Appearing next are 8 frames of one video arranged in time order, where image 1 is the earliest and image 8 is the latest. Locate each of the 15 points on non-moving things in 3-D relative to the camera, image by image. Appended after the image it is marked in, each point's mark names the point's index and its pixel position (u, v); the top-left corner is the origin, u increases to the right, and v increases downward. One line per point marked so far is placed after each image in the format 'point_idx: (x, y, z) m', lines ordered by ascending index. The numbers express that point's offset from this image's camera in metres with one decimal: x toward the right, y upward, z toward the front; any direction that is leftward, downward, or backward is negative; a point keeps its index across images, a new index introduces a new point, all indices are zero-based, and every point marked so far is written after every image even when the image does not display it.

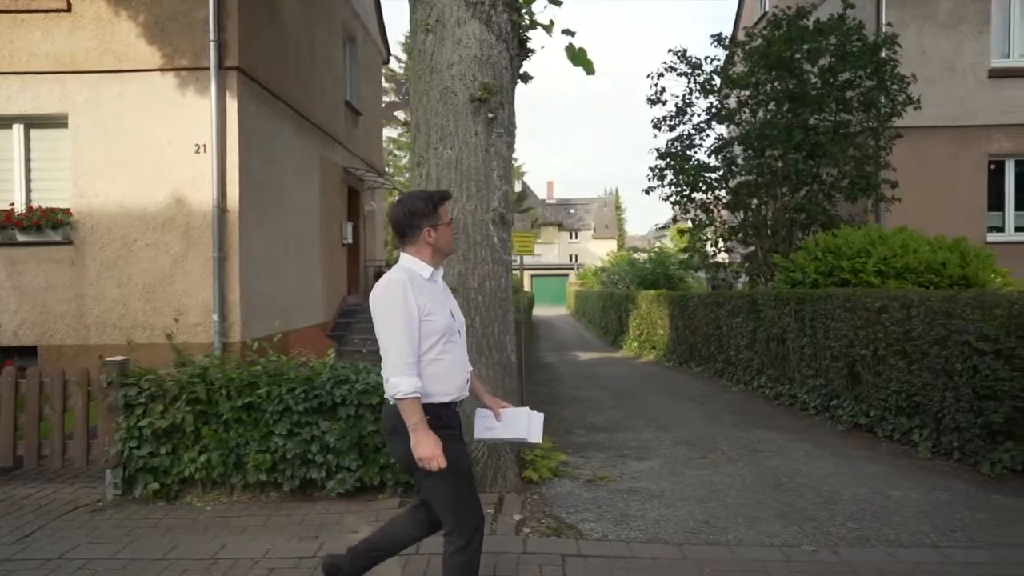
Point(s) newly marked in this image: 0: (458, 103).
0: (-0.5, +1.7, +5.6) m
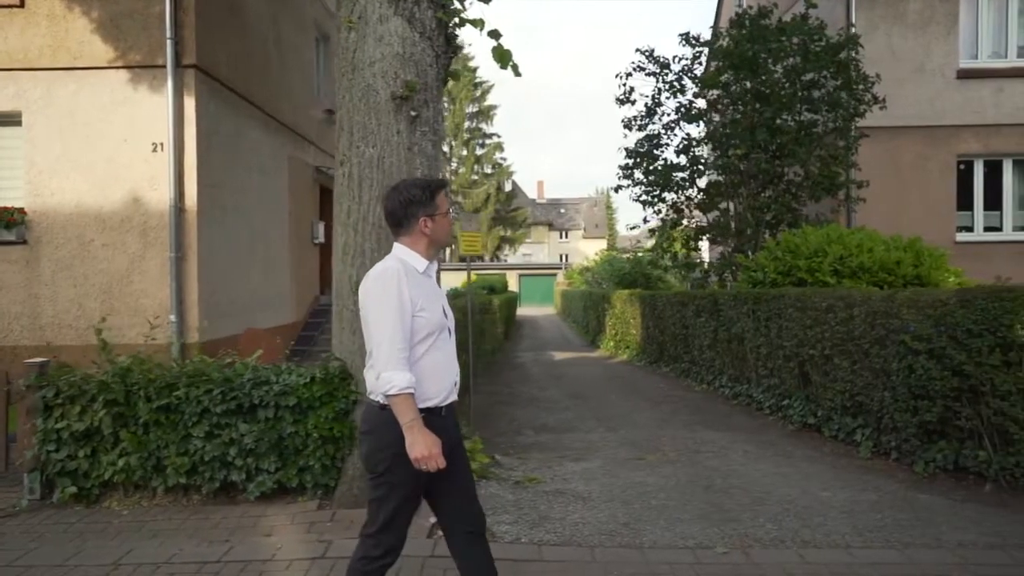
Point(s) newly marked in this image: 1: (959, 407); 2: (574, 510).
0: (-1.2, +1.7, +5.5) m
1: (+4.4, -1.2, +6.0) m
2: (+0.5, -1.9, +5.4) m
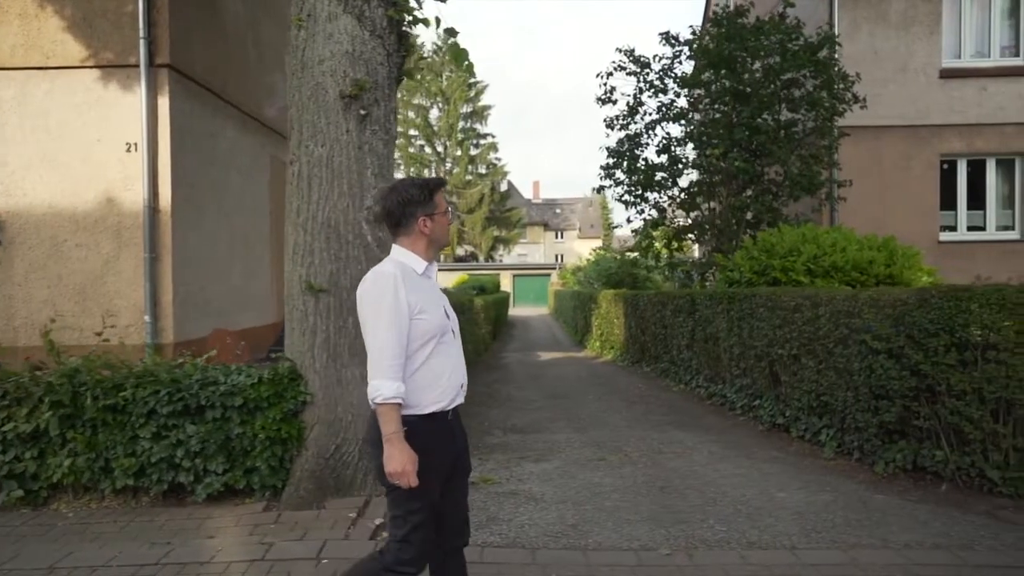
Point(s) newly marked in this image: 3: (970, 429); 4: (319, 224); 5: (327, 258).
0: (-1.6, +1.7, +5.5) m
1: (+4.0, -1.1, +6.0) m
2: (+0.1, -1.9, +5.3) m
3: (+4.2, -1.3, +5.7) m
4: (-1.7, +0.6, +5.5) m
5: (-1.7, +0.3, +5.5) m
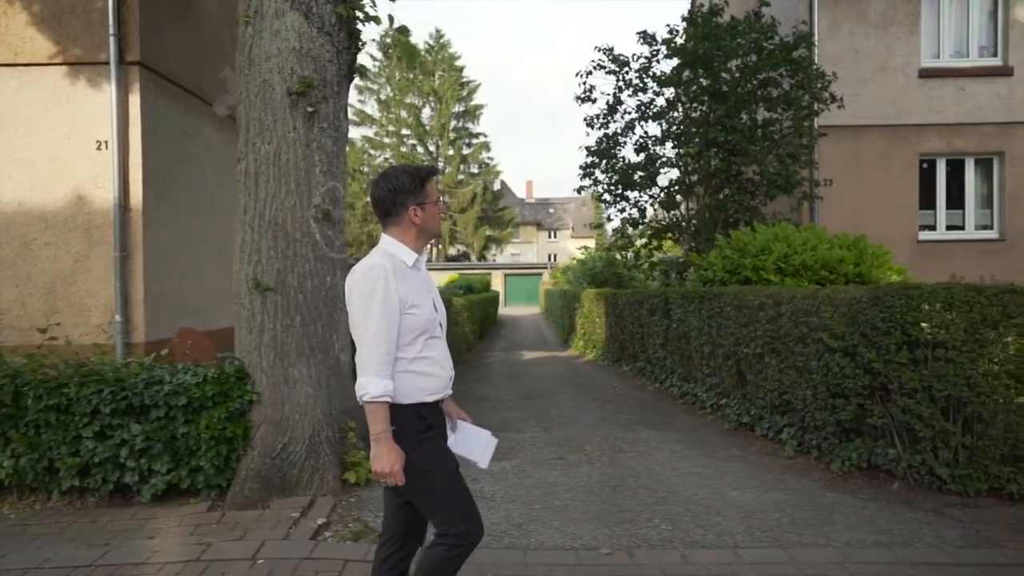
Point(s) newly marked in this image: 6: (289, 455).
0: (-2.1, +1.7, +5.4) m
1: (+3.5, -1.1, +6.0) m
2: (-0.4, -1.9, +5.3) m
3: (+3.8, -1.3, +5.7) m
4: (-2.2, +0.6, +5.5) m
5: (-2.1, +0.3, +5.5) m
6: (-1.9, -1.5, +5.3) m
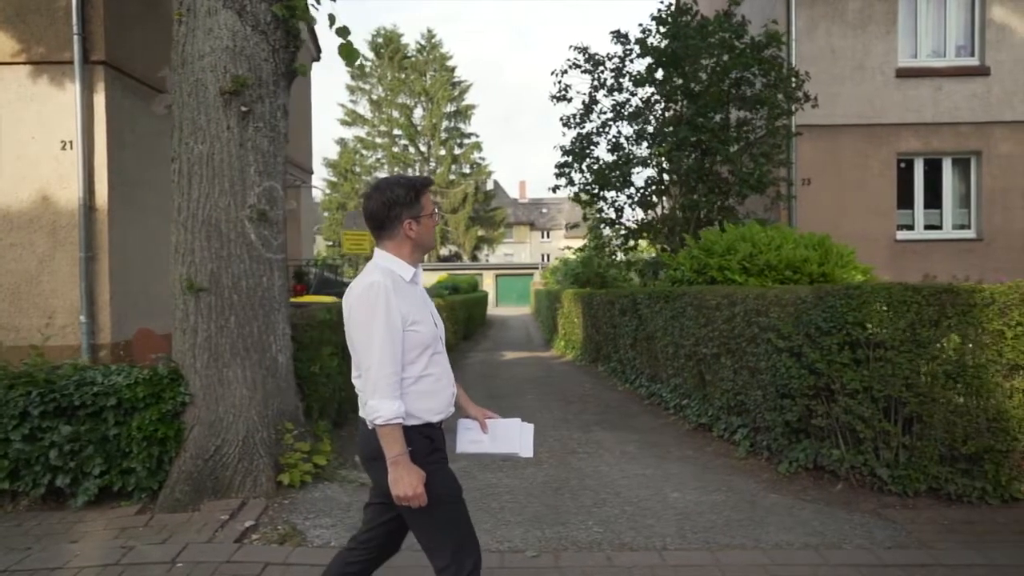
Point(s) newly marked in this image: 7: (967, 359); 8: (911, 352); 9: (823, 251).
0: (-2.7, +1.7, +5.4) m
1: (+2.9, -1.1, +6.0) m
2: (-0.9, -1.9, +5.3) m
3: (+3.2, -1.3, +5.7) m
4: (-2.7, +0.6, +5.4) m
5: (-2.7, +0.3, +5.4) m
6: (-2.5, -1.5, +5.3) m
7: (+4.0, -0.6, +5.4) m
8: (+3.6, -0.6, +5.5) m
9: (+5.0, +0.6, +9.9) m
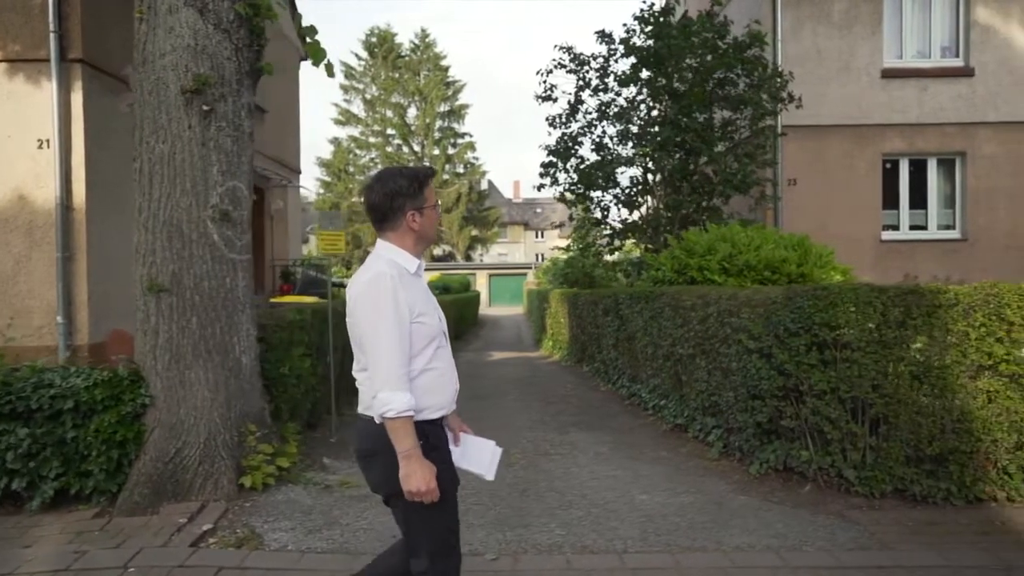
0: (-3.0, +1.7, +5.3) m
1: (+2.6, -1.1, +5.9) m
2: (-1.2, -1.9, +5.2) m
3: (+2.9, -1.3, +5.7) m
4: (-3.0, +0.6, +5.4) m
5: (-3.0, +0.3, +5.4) m
6: (-2.8, -1.5, +5.2) m
7: (+3.7, -0.6, +5.4) m
8: (+3.3, -0.6, +5.5) m
9: (+4.7, +0.6, +9.9) m
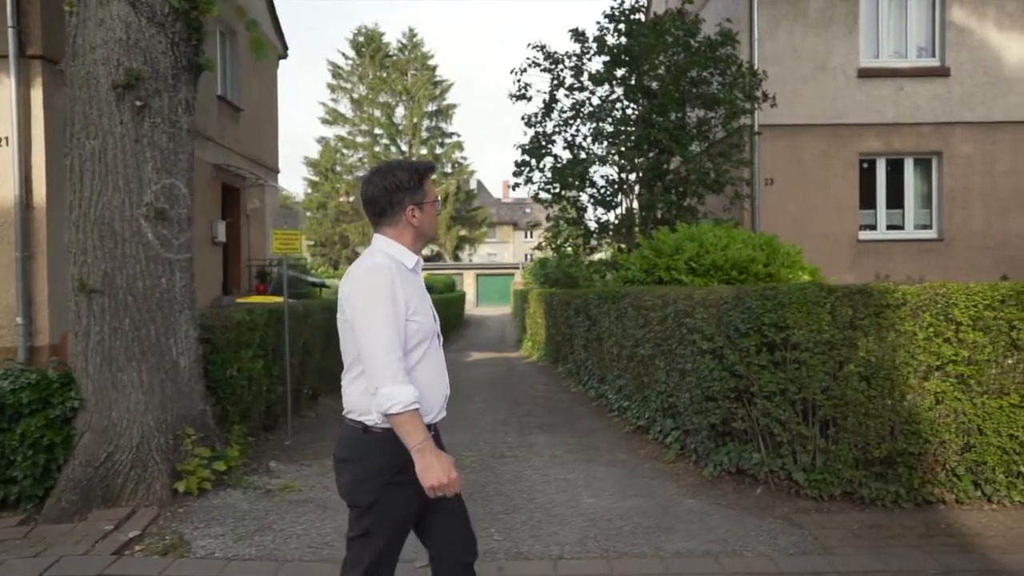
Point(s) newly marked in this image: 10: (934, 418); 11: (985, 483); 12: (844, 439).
0: (-3.5, +1.7, +5.2) m
1: (+2.1, -1.1, +5.9) m
2: (-1.7, -1.9, +5.1) m
3: (+2.4, -1.3, +5.6) m
4: (-3.5, +0.6, +5.2) m
5: (-3.5, +0.3, +5.2) m
6: (-3.3, -1.5, +5.1) m
7: (+3.2, -0.6, +5.3) m
8: (+2.8, -0.6, +5.4) m
9: (+4.1, +0.6, +9.9) m
10: (+3.7, -1.1, +5.3) m
11: (+4.1, -1.7, +5.4) m
12: (+2.9, -1.3, +5.4) m
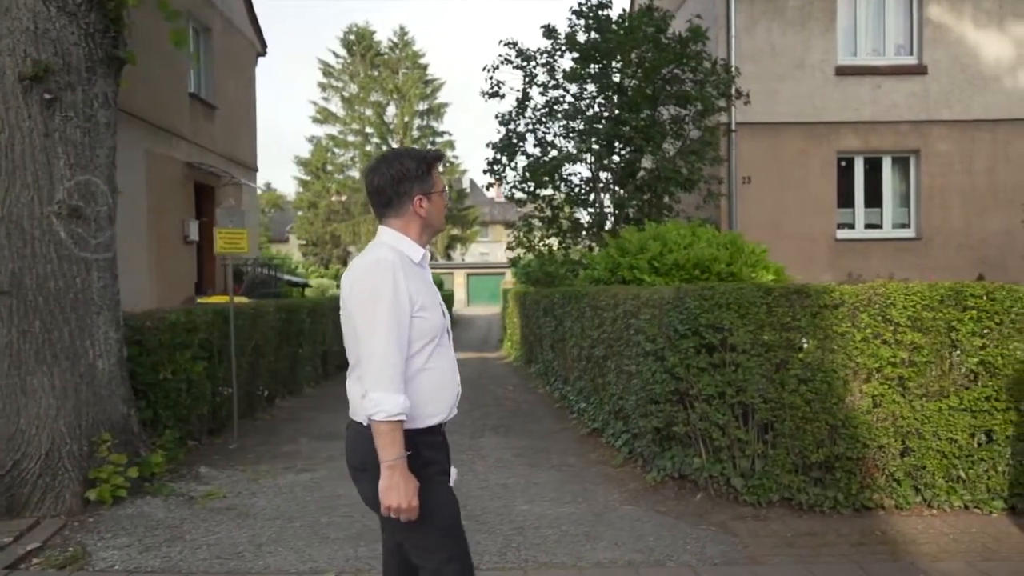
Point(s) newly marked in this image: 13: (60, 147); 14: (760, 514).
0: (-4.1, +1.7, +5.0) m
1: (+1.5, -1.1, +5.7) m
2: (-2.3, -1.9, +4.9) m
3: (+1.8, -1.3, +5.4) m
4: (-4.2, +0.6, +5.0) m
5: (-4.1, +0.3, +5.0) m
6: (-3.9, -1.5, +4.9) m
7: (+2.6, -0.6, +5.2) m
8: (+2.1, -0.6, +5.3) m
9: (+3.5, +0.6, +9.7) m
10: (+3.0, -1.1, +5.2) m
11: (+3.5, -1.7, +5.2) m
12: (+2.3, -1.3, +5.3) m
13: (-3.7, +1.2, +5.1) m
14: (+2.1, -1.9, +5.3) m
